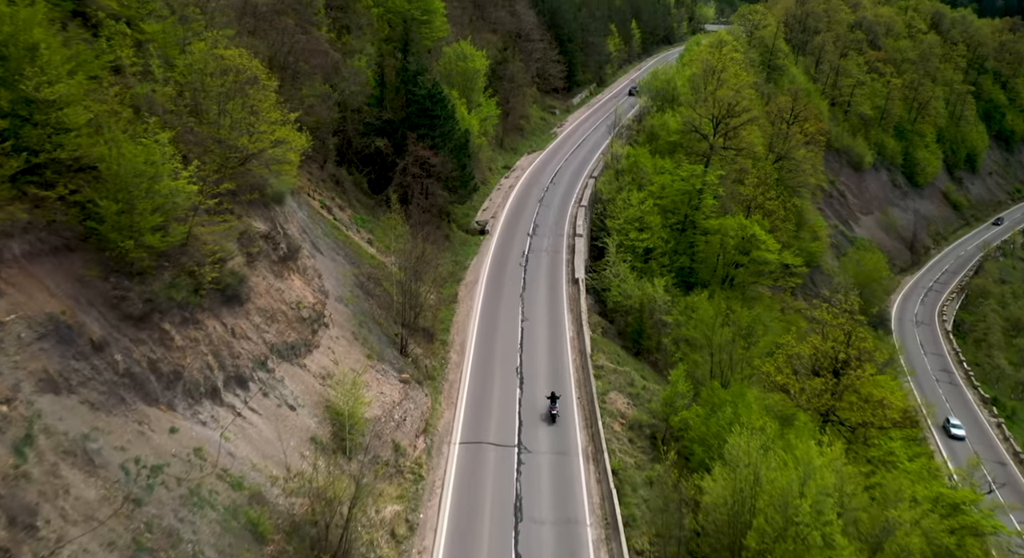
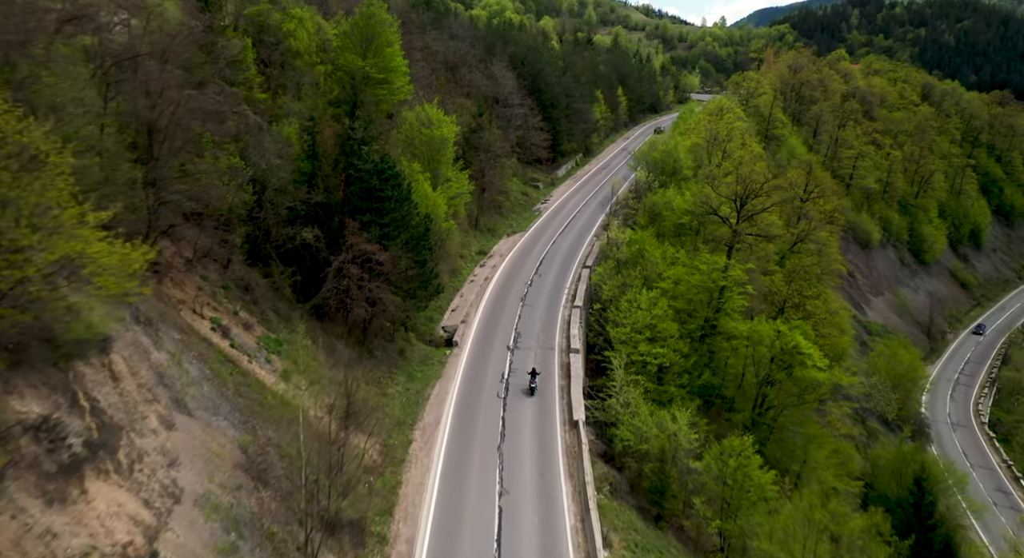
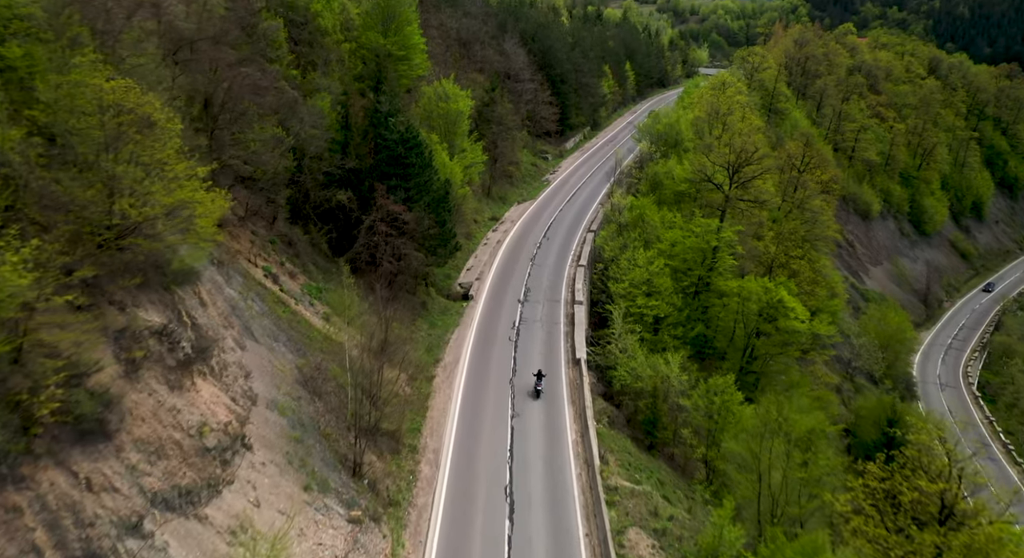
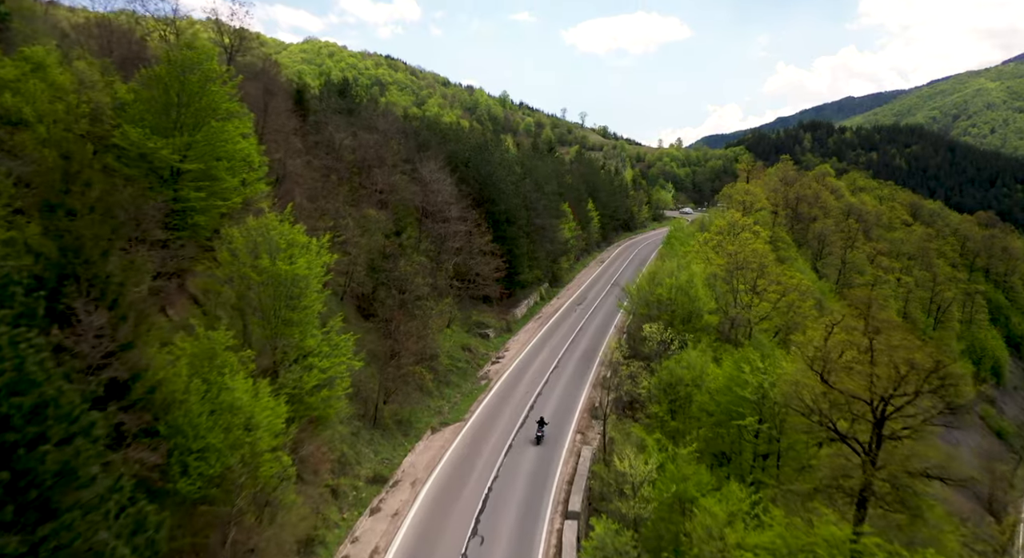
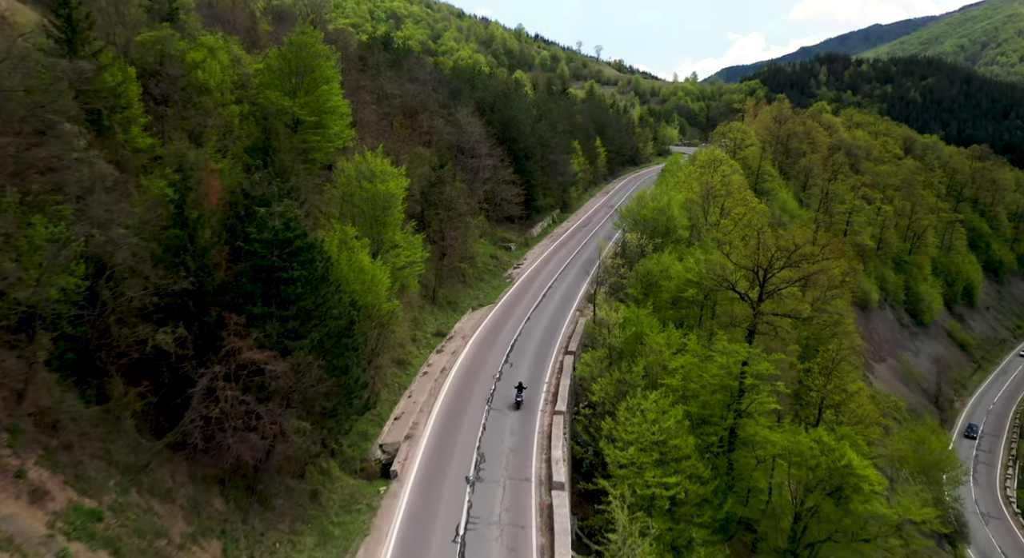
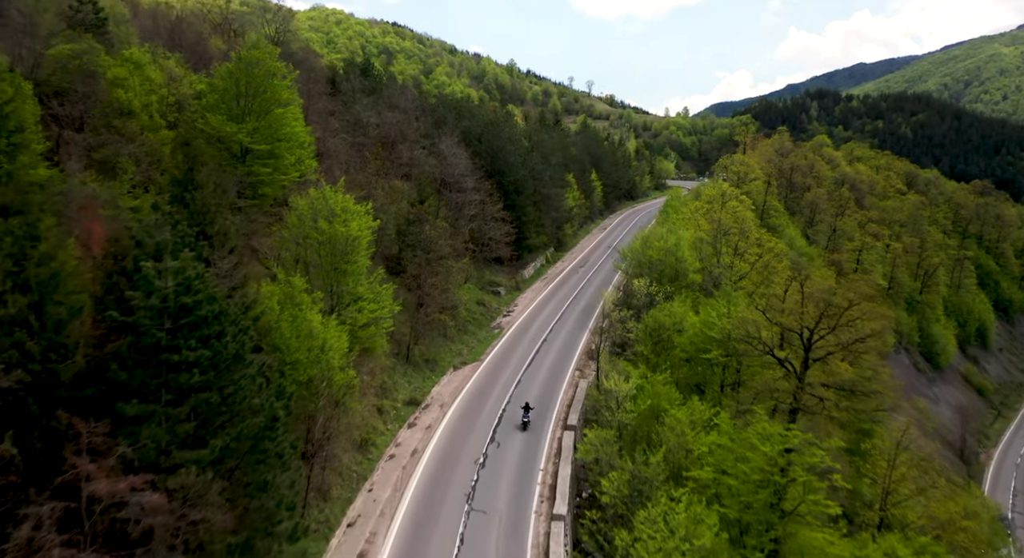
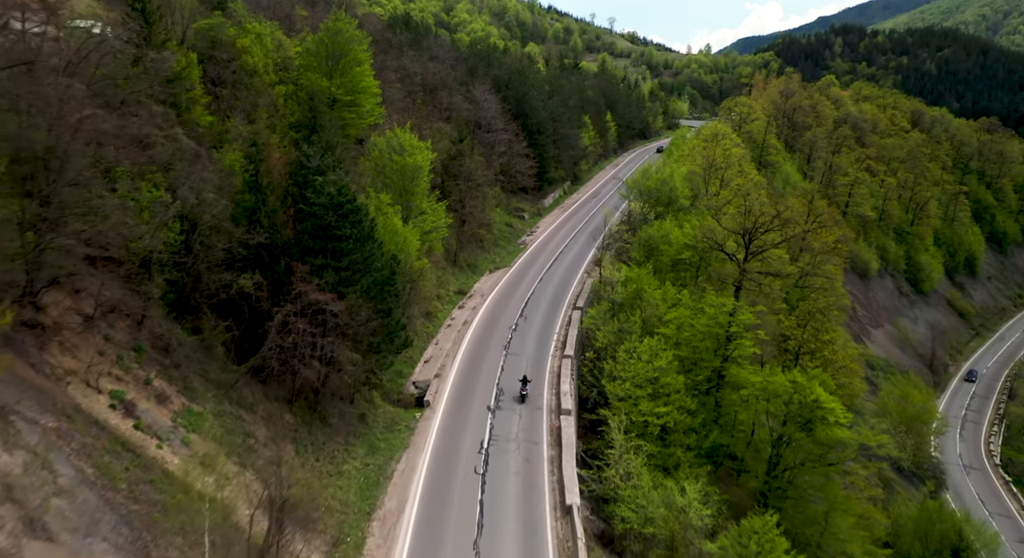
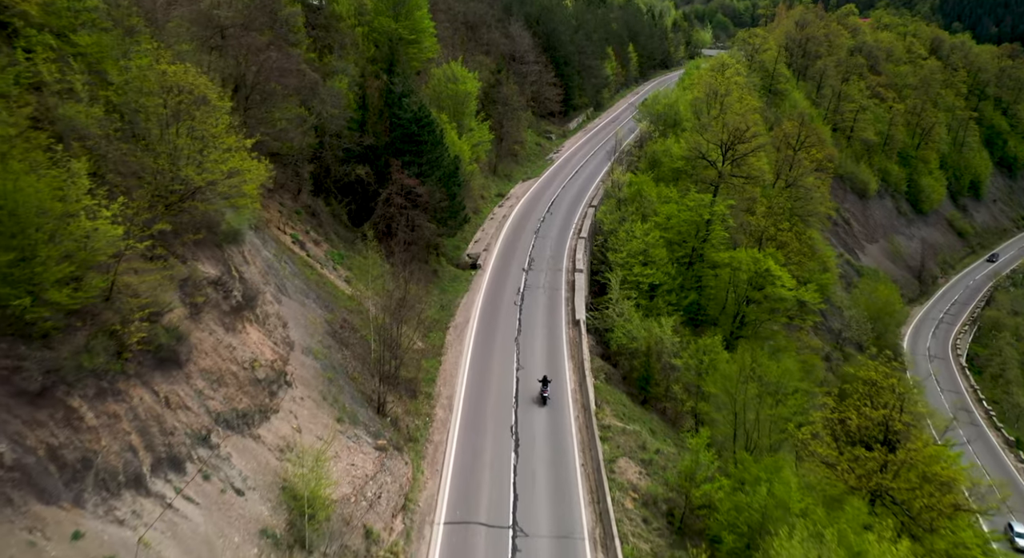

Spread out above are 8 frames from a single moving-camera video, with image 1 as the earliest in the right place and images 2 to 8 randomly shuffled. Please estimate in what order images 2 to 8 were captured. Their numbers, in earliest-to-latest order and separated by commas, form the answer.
8, 3, 2, 7, 5, 6, 4
